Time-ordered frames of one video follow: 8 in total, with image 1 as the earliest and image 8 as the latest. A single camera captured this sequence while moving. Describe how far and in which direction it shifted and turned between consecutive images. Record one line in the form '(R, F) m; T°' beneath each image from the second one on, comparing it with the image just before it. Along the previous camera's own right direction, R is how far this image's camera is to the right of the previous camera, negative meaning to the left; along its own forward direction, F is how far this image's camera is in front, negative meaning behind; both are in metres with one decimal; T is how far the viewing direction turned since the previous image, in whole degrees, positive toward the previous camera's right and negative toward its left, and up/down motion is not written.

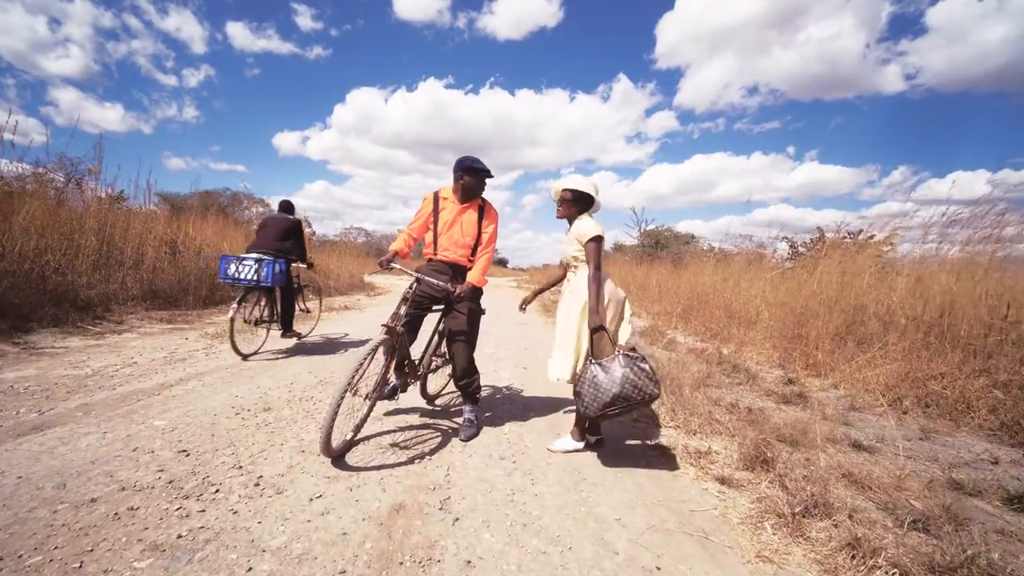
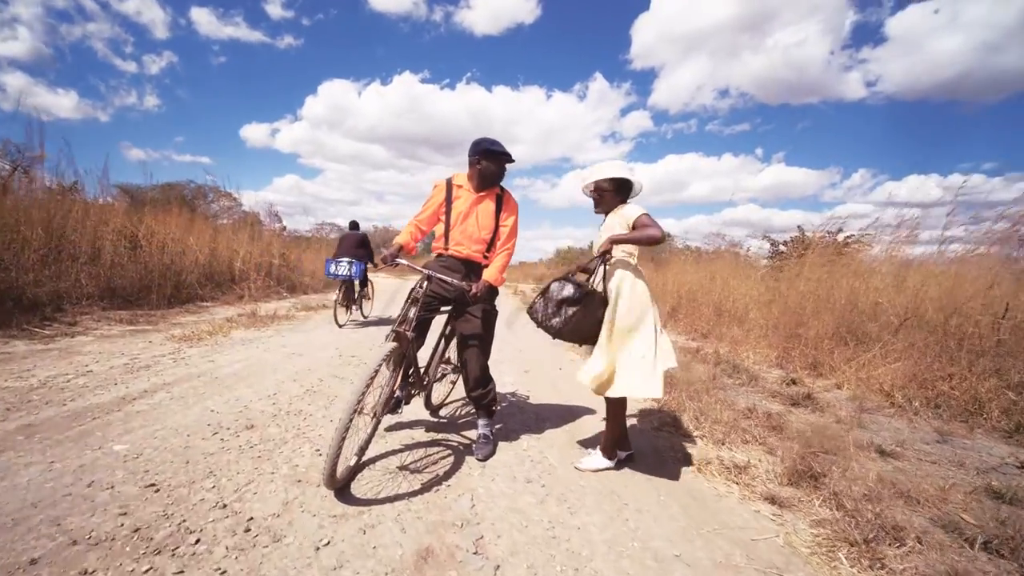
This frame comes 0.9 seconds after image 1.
(-0.4, +0.4) m; +3°
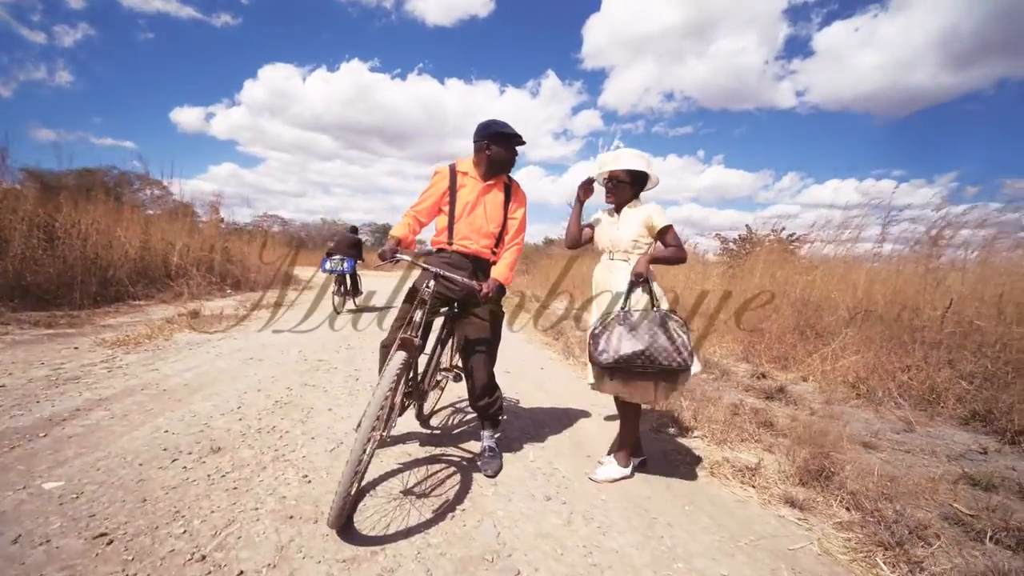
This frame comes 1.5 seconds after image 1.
(-0.4, +0.3) m; +6°
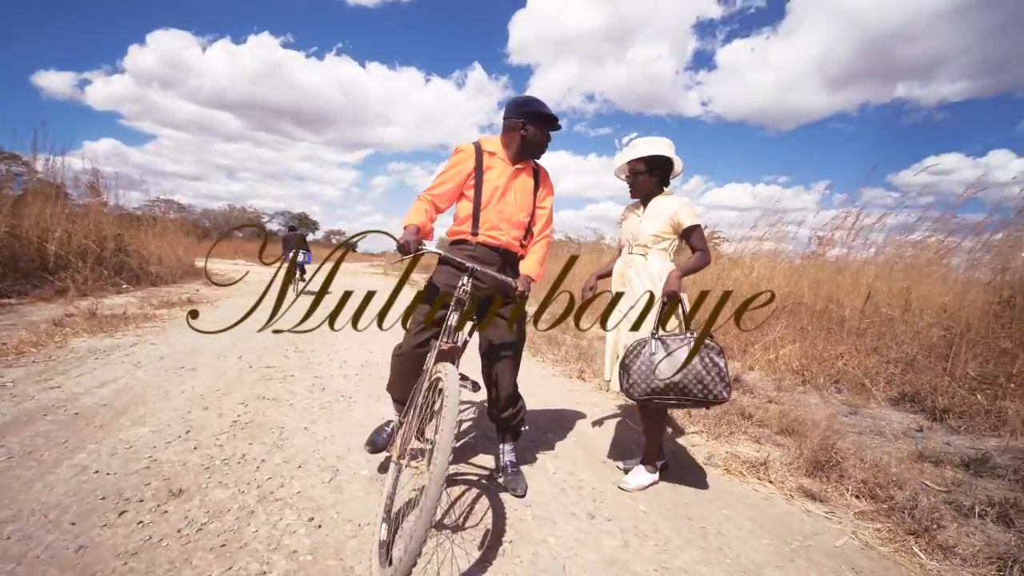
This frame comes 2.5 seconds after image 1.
(-0.6, +0.4) m; +10°
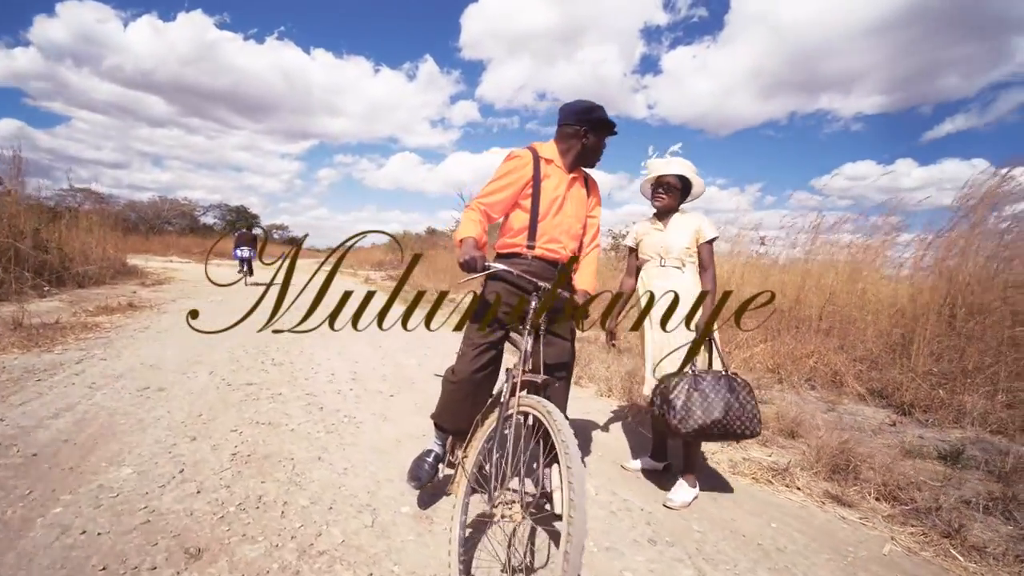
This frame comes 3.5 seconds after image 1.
(-0.6, +0.2) m; +6°
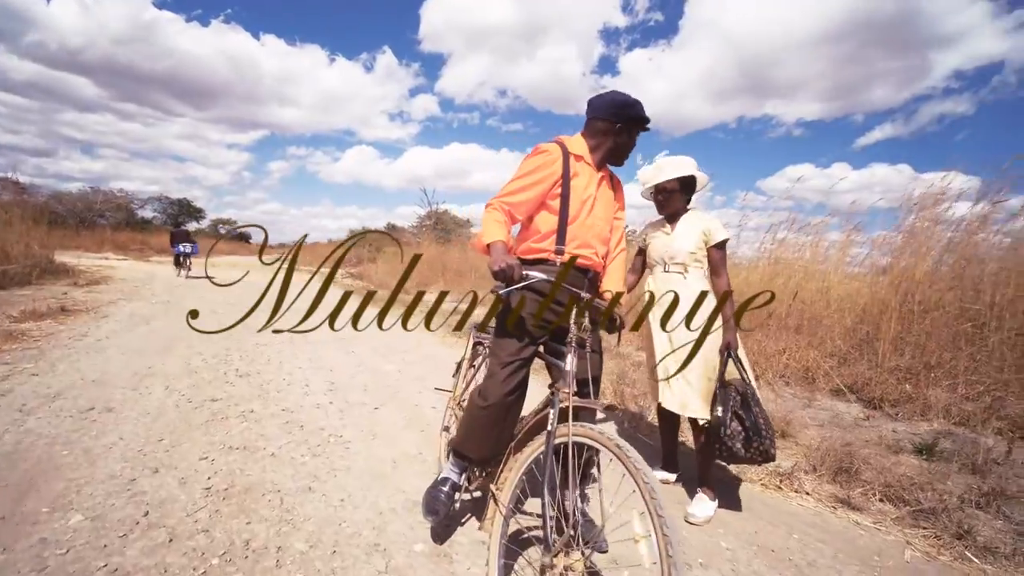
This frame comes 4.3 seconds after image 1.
(-0.3, +0.2) m; +5°
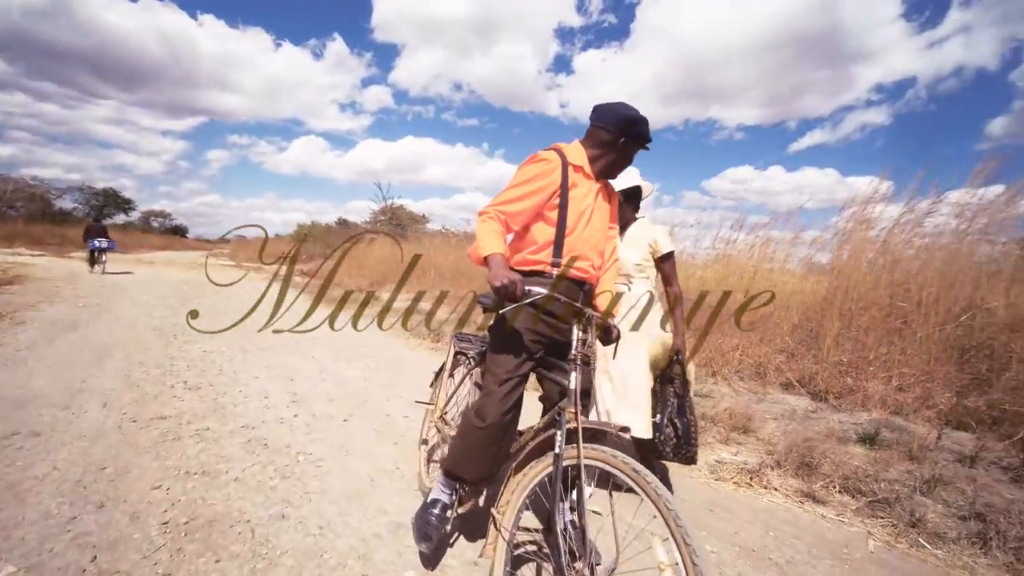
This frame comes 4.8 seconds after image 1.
(-0.2, +0.1) m; +6°
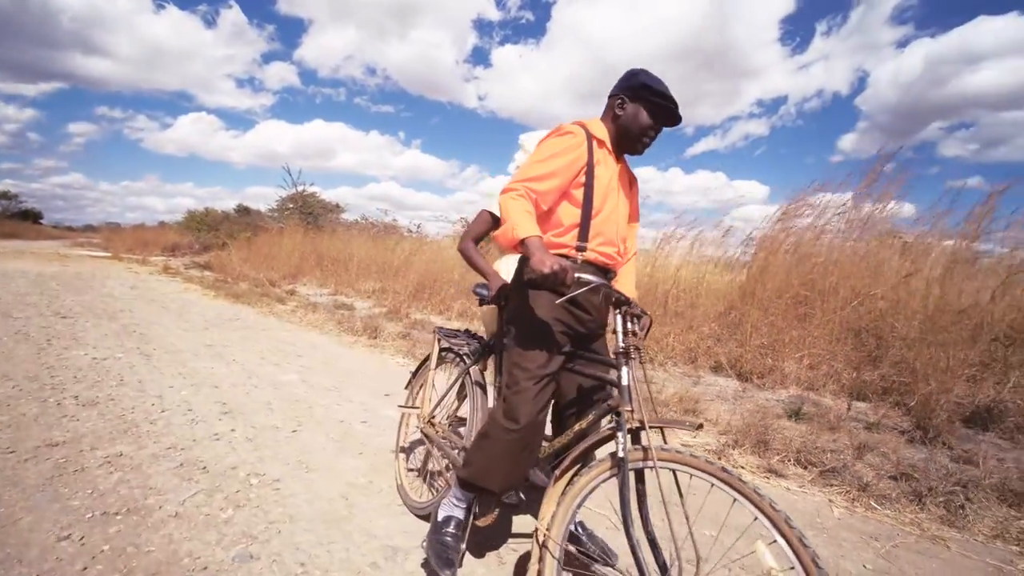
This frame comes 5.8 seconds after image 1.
(-0.4, +0.2) m; +10°
